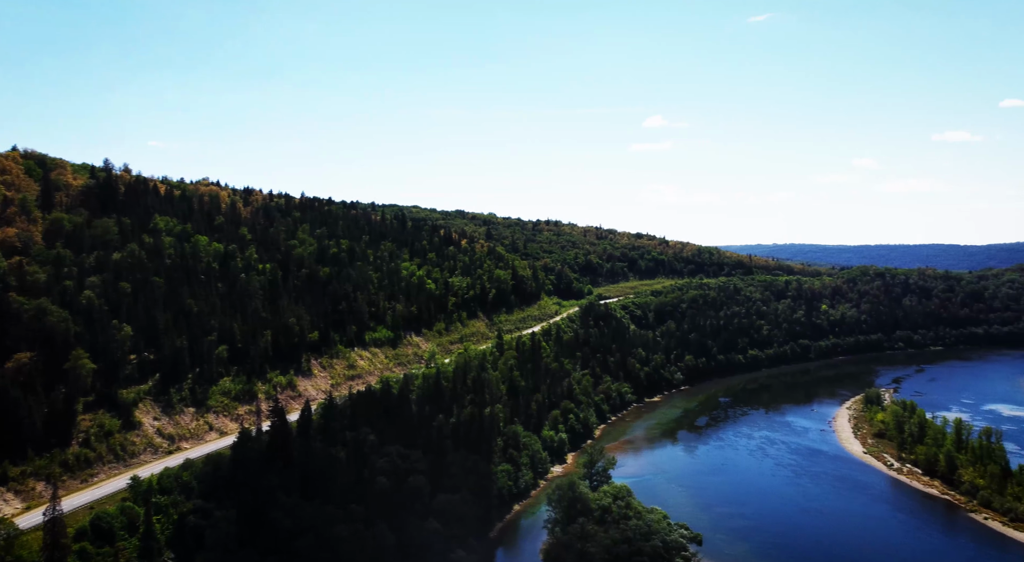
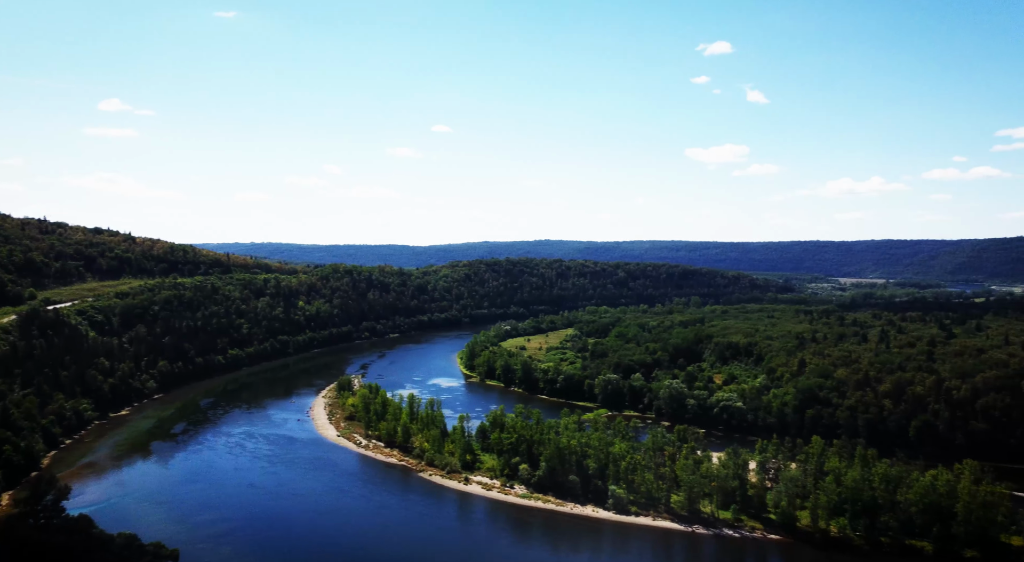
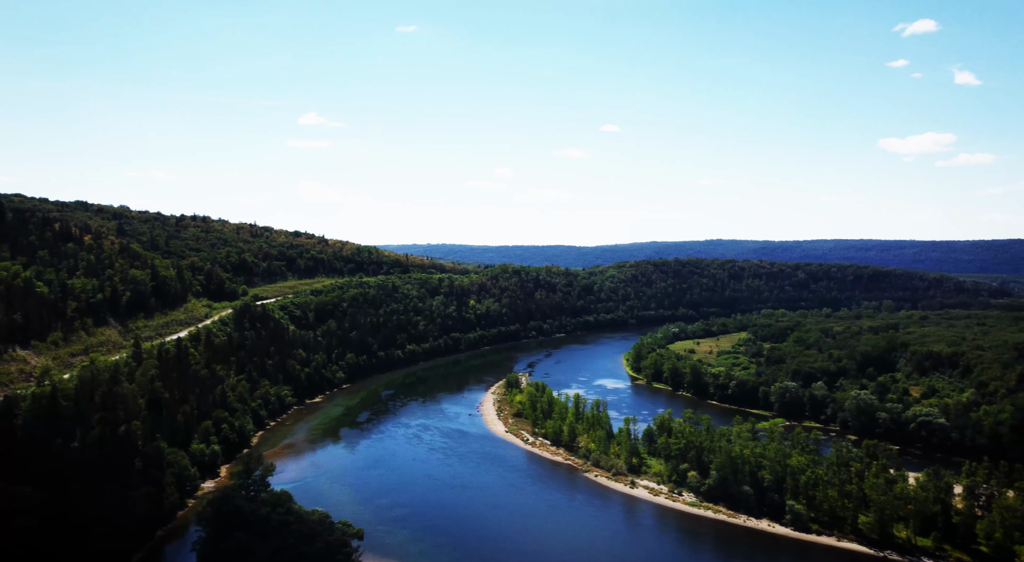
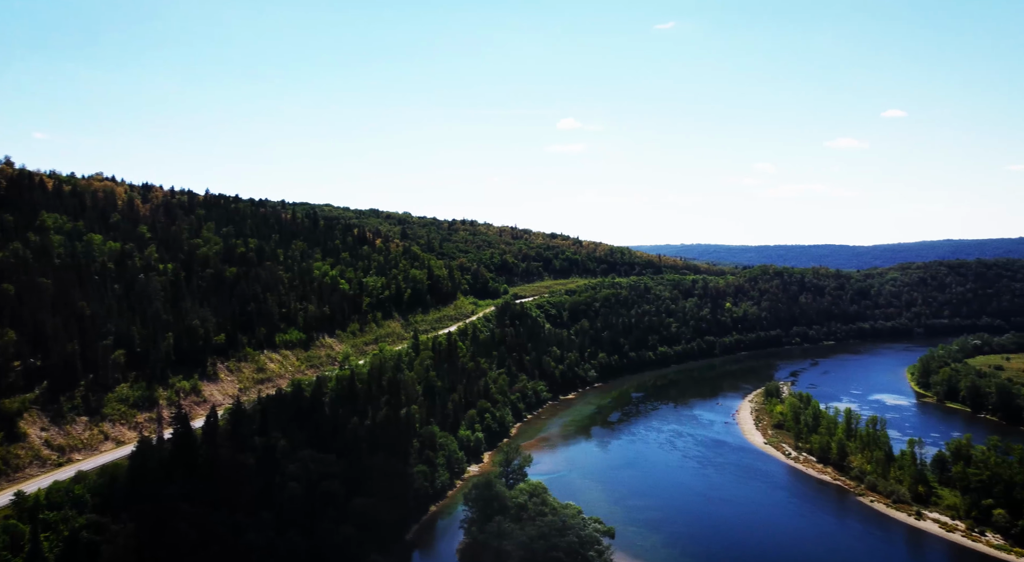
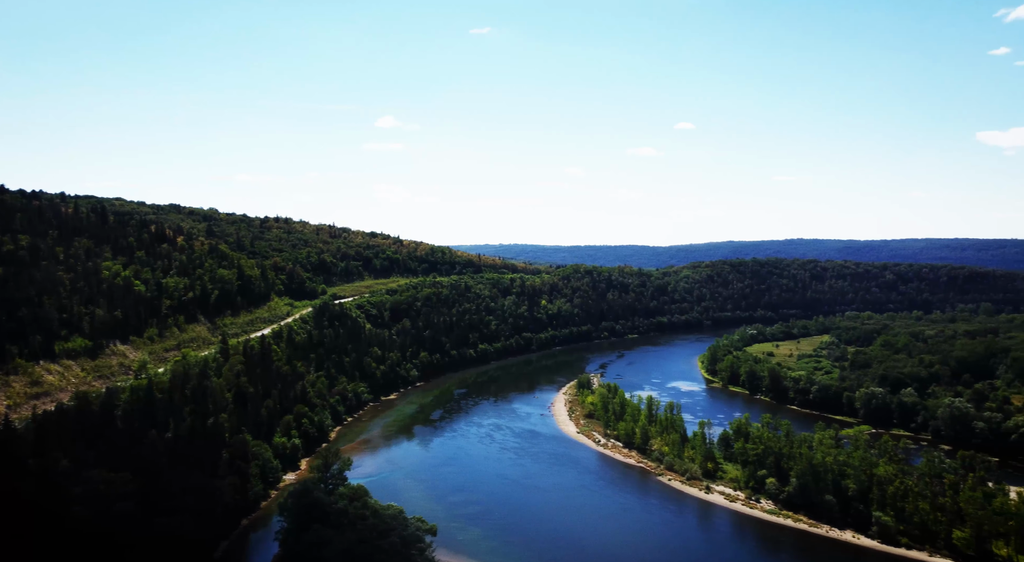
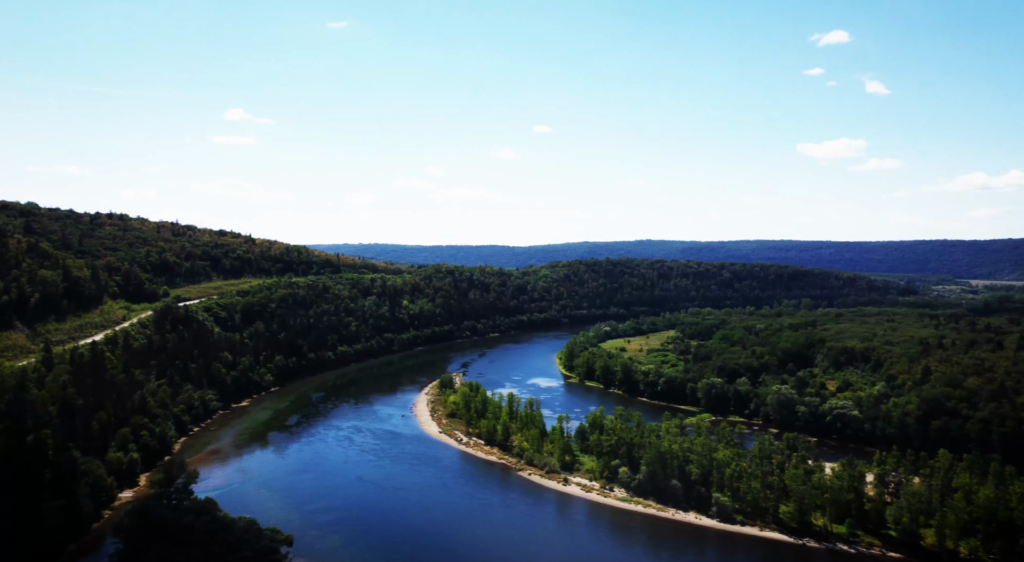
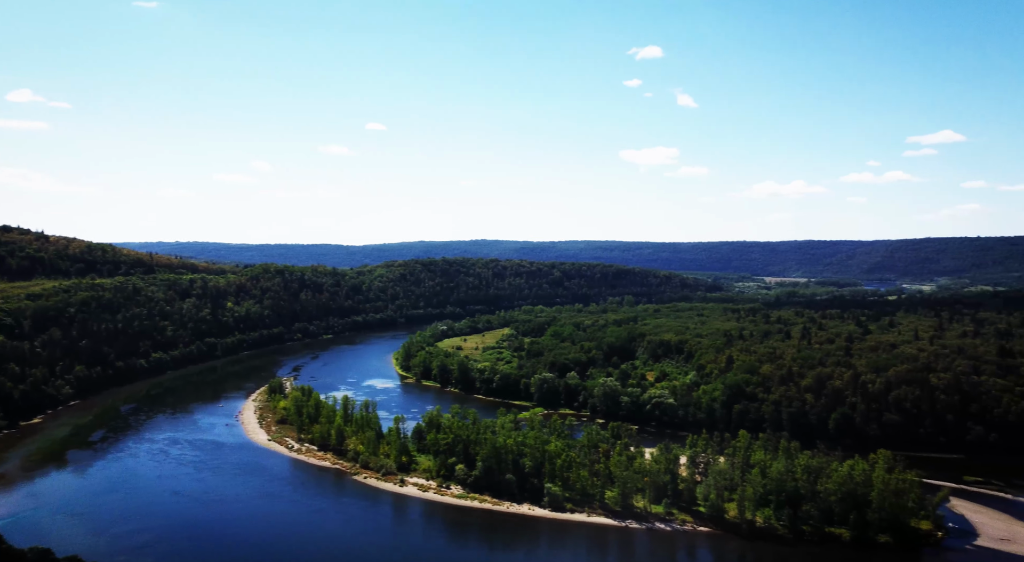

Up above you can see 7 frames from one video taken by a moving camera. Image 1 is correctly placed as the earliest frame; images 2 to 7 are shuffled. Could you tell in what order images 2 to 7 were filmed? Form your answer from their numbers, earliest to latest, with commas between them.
4, 5, 3, 6, 2, 7
